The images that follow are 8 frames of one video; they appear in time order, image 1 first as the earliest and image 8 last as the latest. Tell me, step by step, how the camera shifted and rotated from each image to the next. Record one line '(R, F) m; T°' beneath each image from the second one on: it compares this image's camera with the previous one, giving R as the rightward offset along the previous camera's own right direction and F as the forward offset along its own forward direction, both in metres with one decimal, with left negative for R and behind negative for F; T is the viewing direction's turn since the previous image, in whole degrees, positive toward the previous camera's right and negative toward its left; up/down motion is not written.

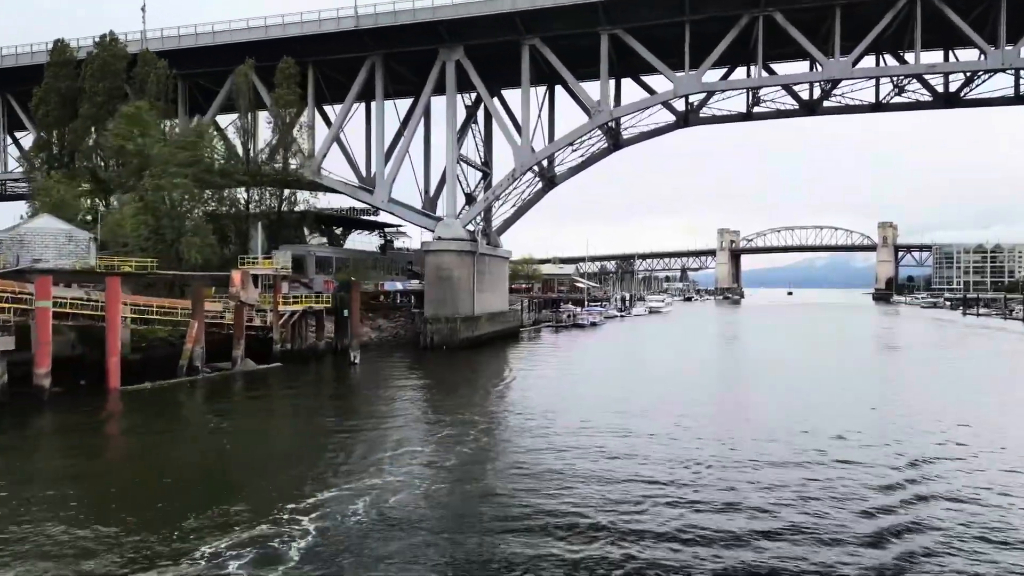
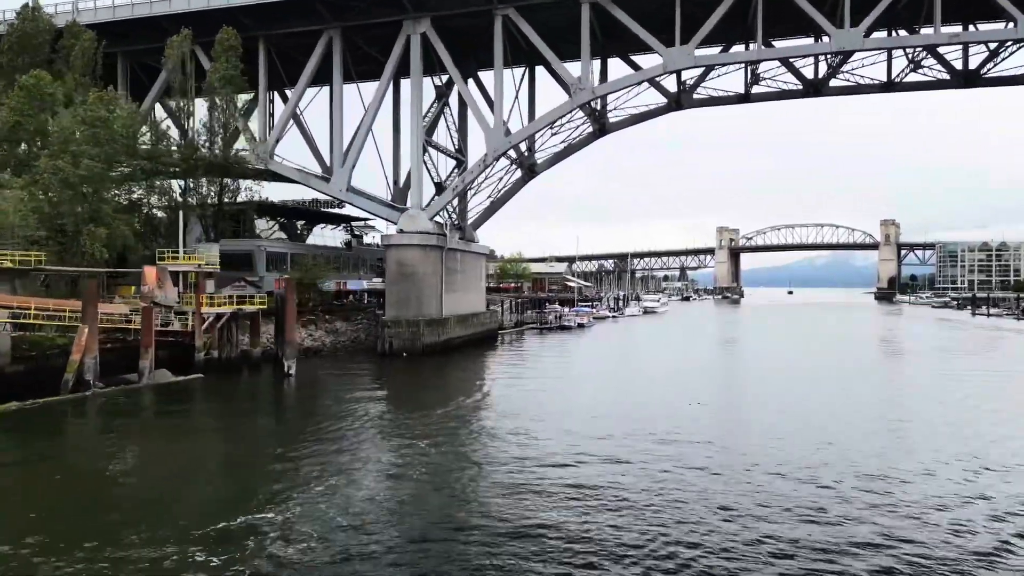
(+1.2, +3.7) m; 0°
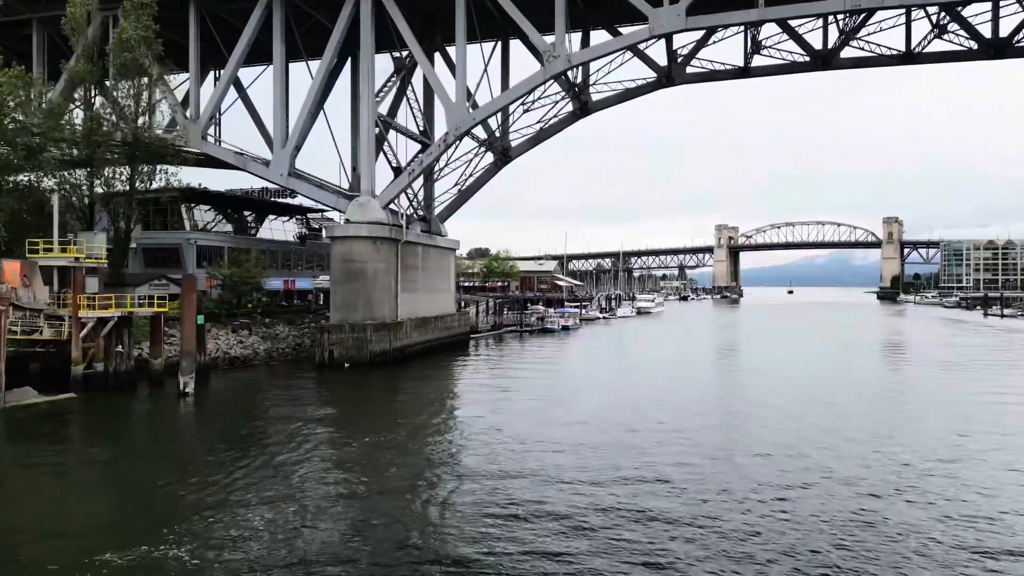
(+1.3, +4.3) m; 0°
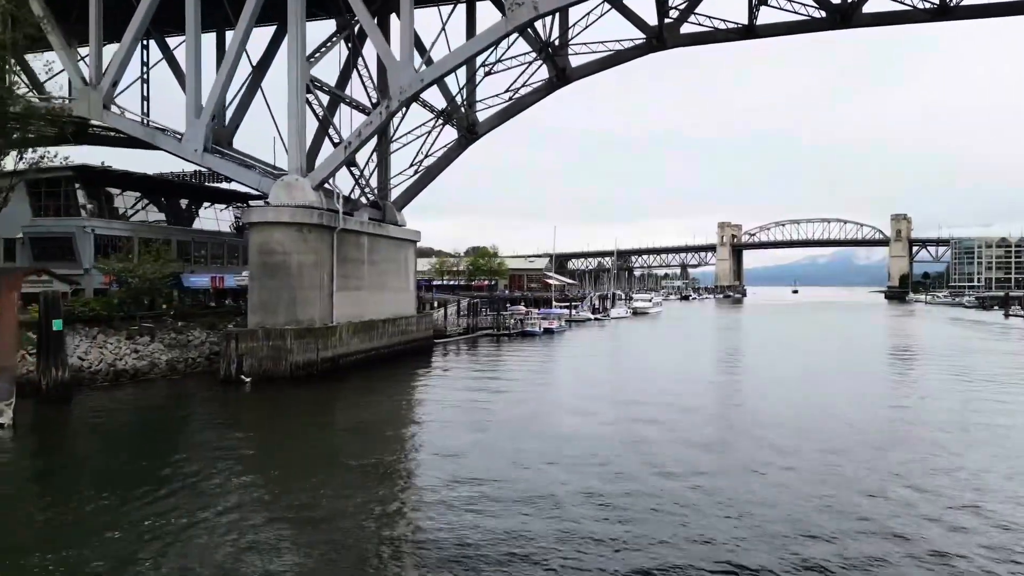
(+1.5, +4.9) m; 0°
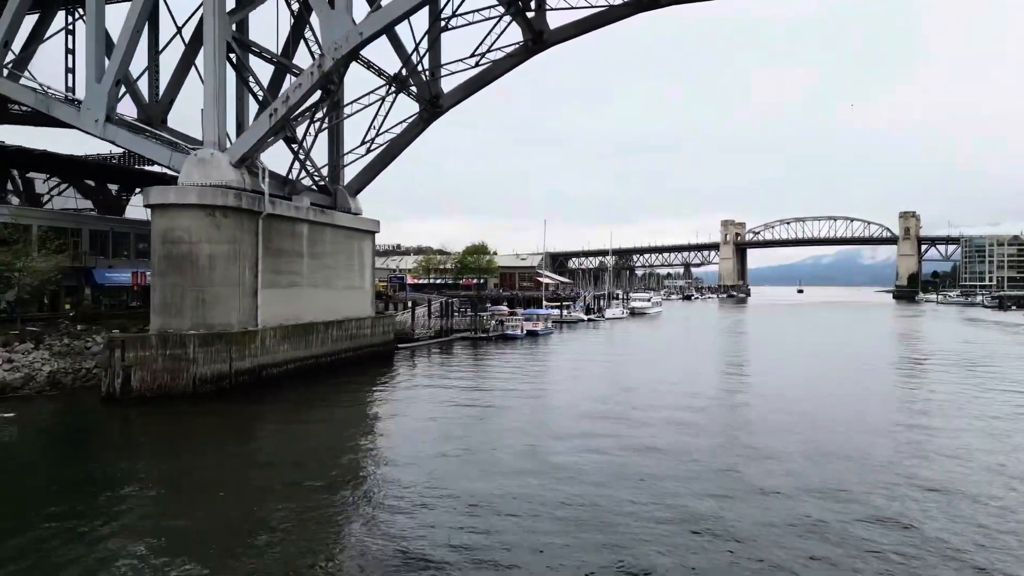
(+1.2, +4.0) m; 0°
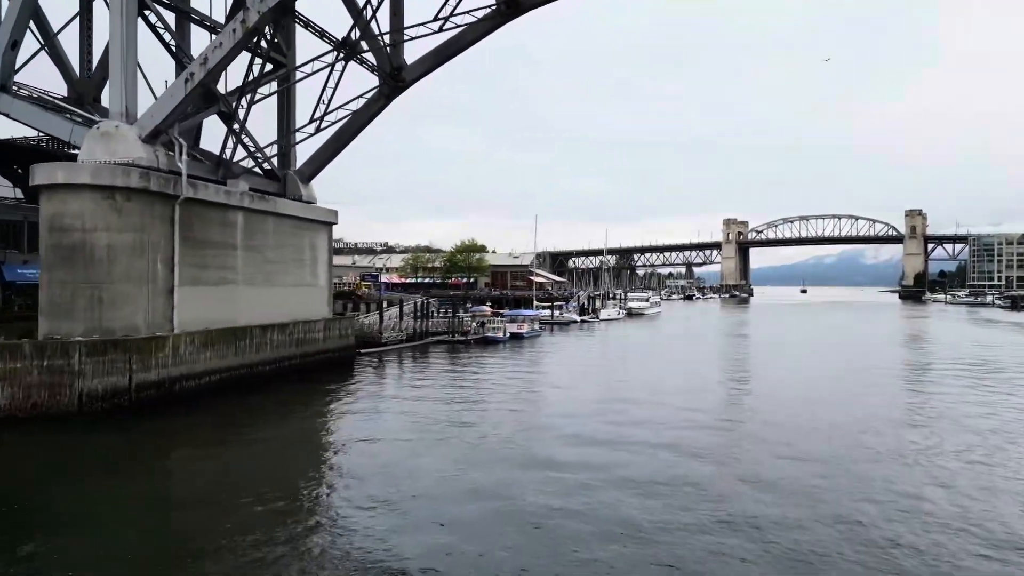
(+0.9, +3.1) m; 0°
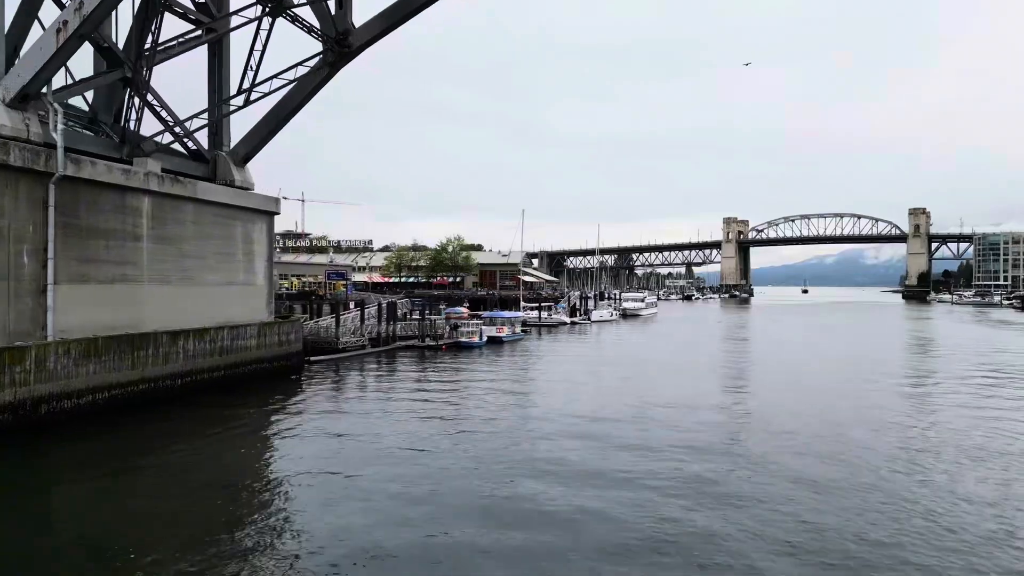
(+0.9, +3.1) m; 0°
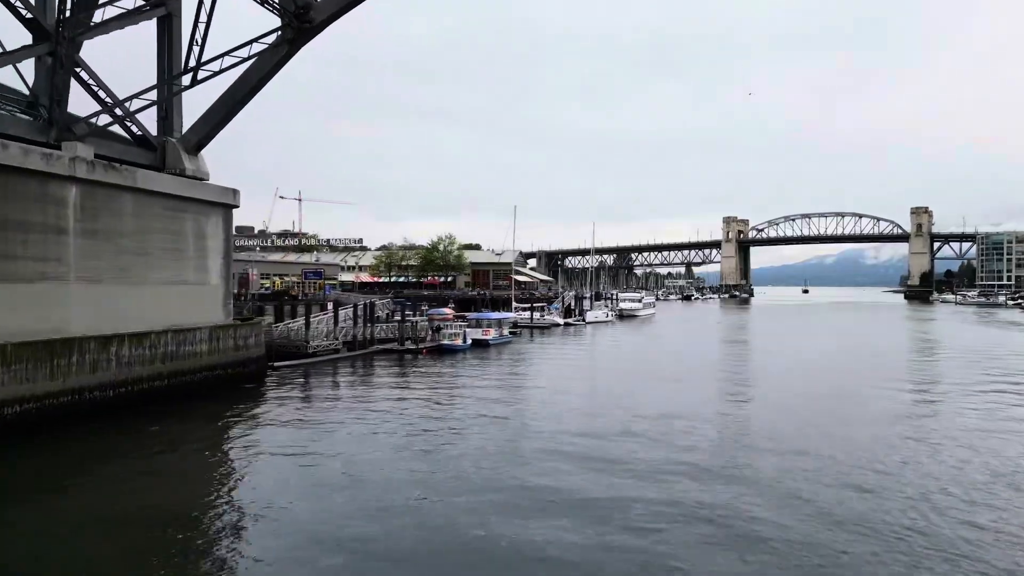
(+0.5, +1.8) m; 0°
